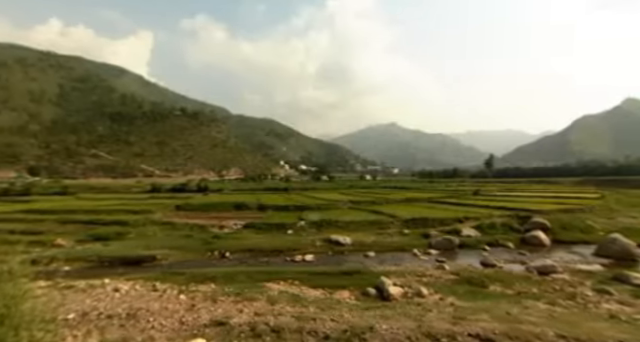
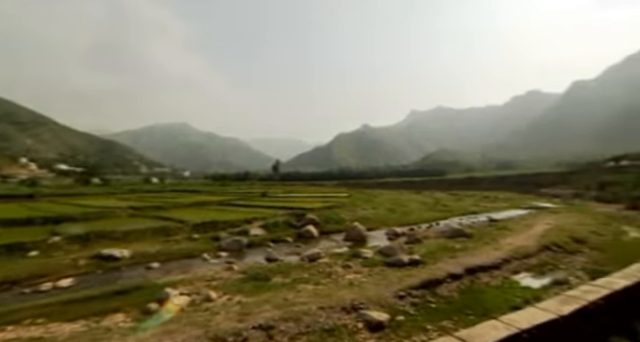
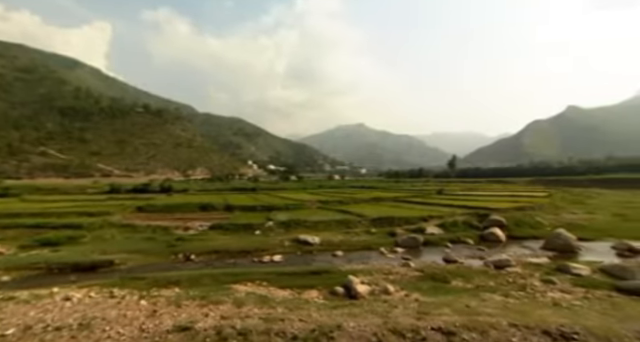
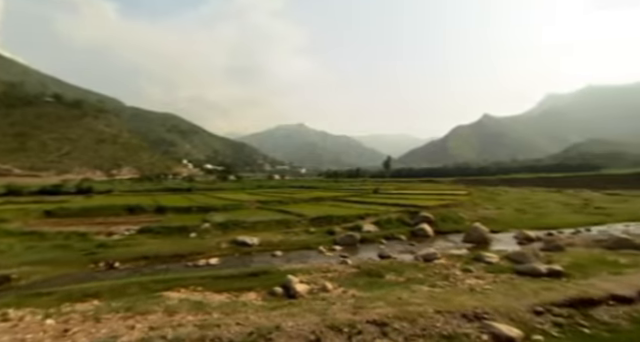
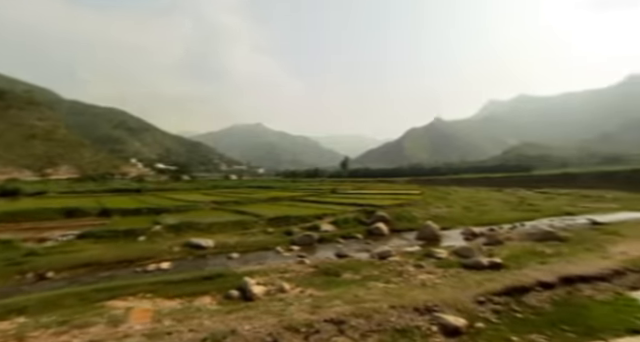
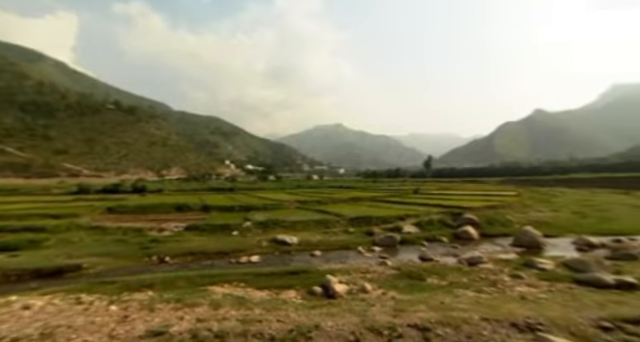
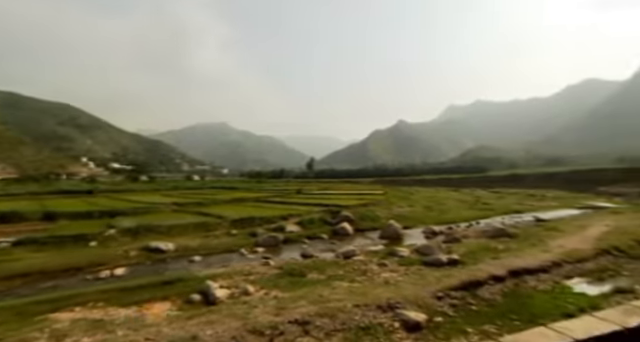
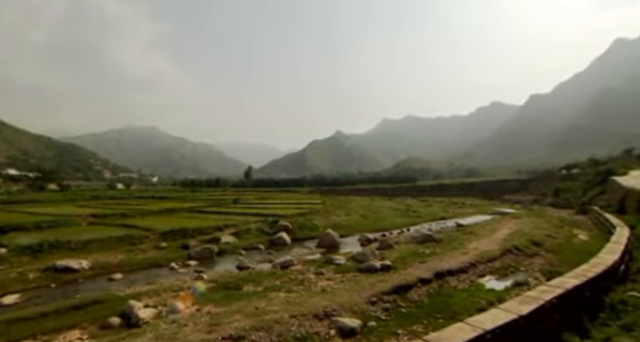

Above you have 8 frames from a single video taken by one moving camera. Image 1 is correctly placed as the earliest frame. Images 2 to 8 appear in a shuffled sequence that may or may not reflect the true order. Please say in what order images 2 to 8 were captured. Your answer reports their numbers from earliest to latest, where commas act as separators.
3, 6, 4, 5, 7, 2, 8
